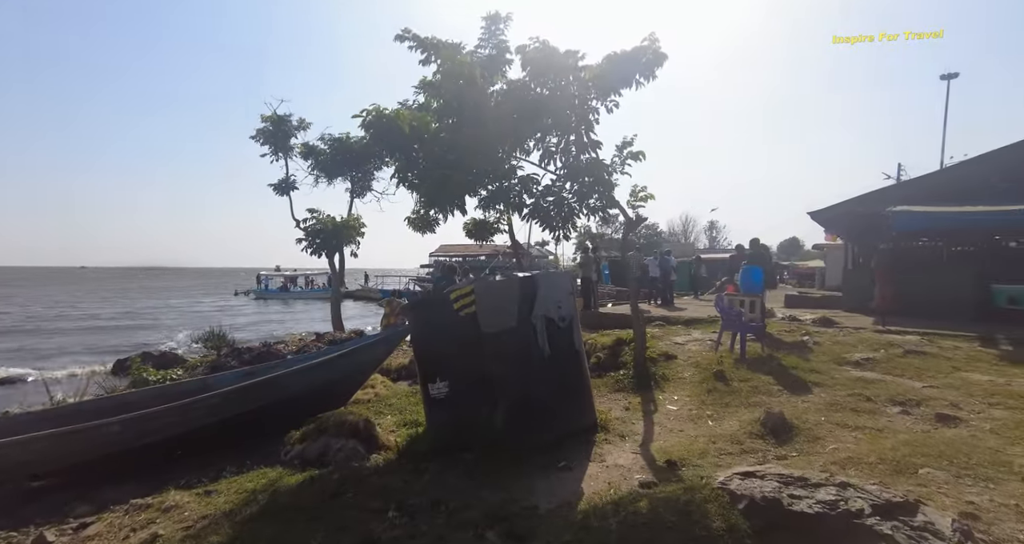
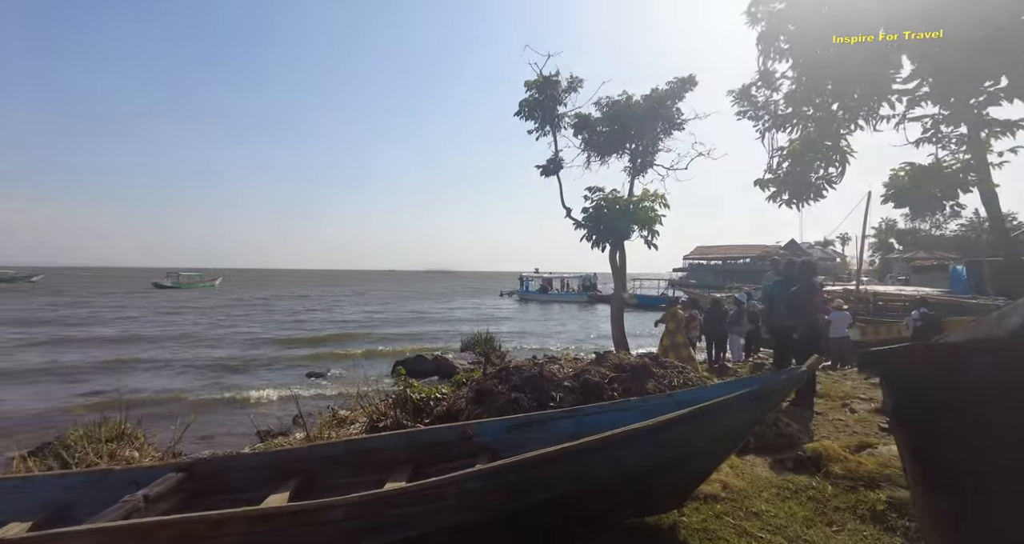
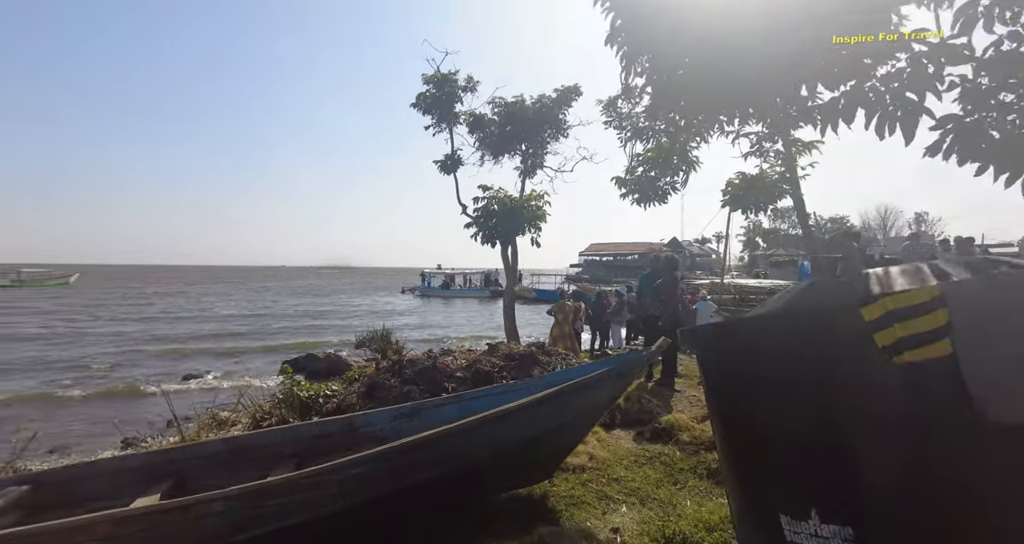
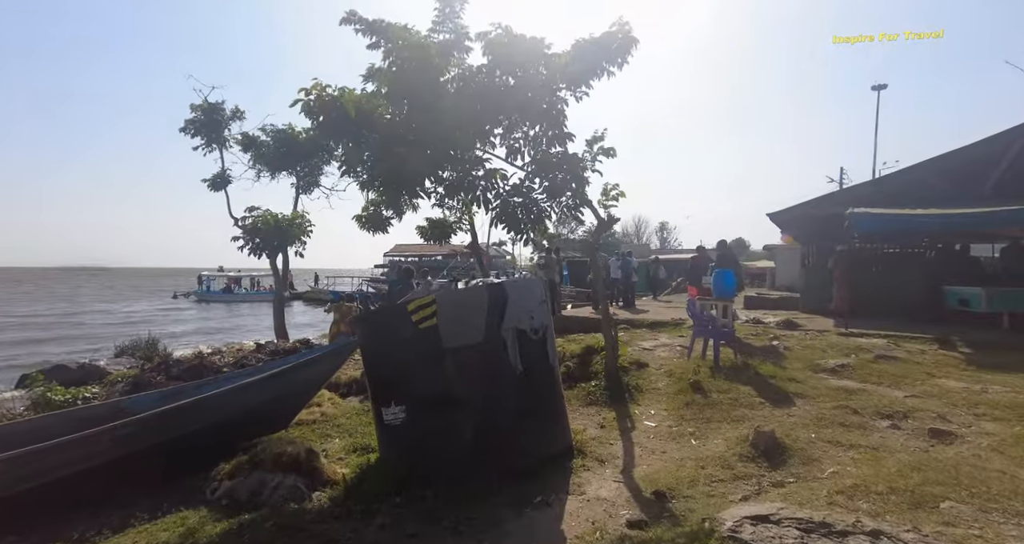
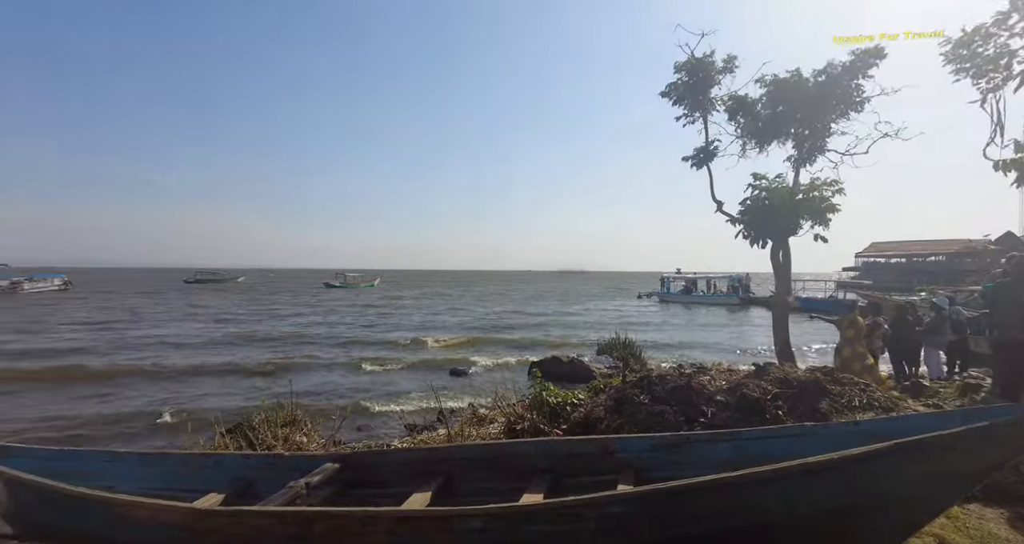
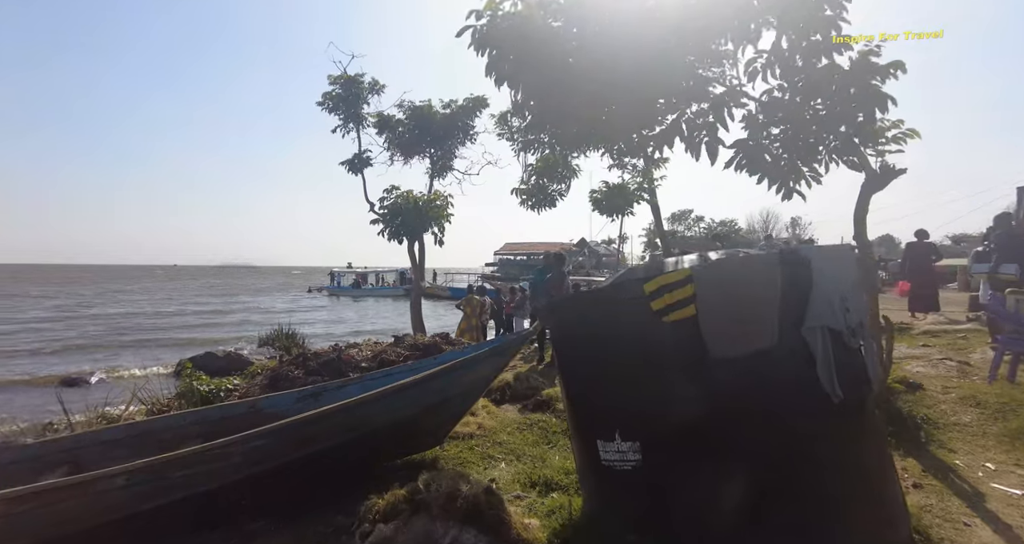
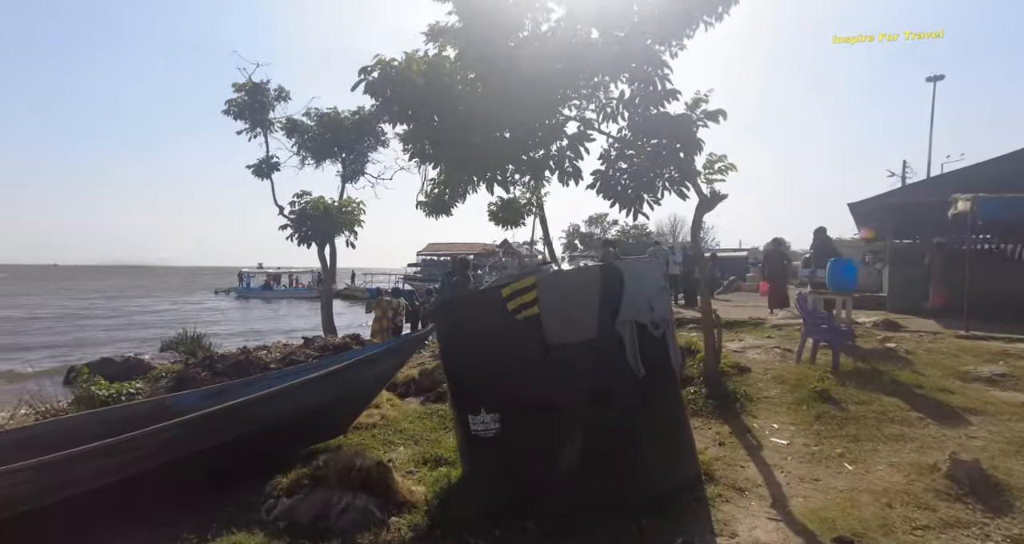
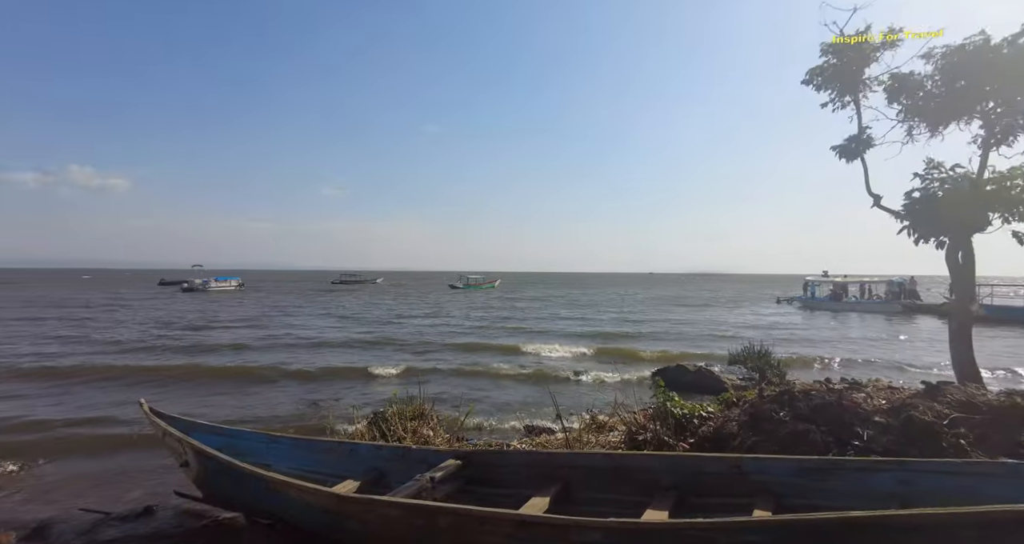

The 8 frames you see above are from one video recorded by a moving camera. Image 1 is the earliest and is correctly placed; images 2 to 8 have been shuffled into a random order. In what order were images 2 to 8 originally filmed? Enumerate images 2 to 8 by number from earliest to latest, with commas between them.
4, 7, 6, 3, 2, 5, 8
